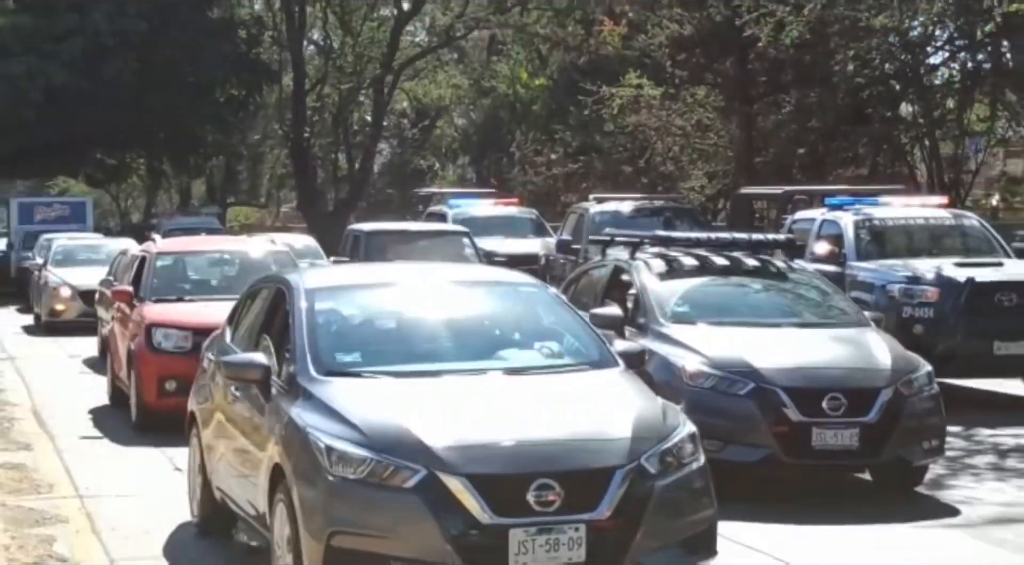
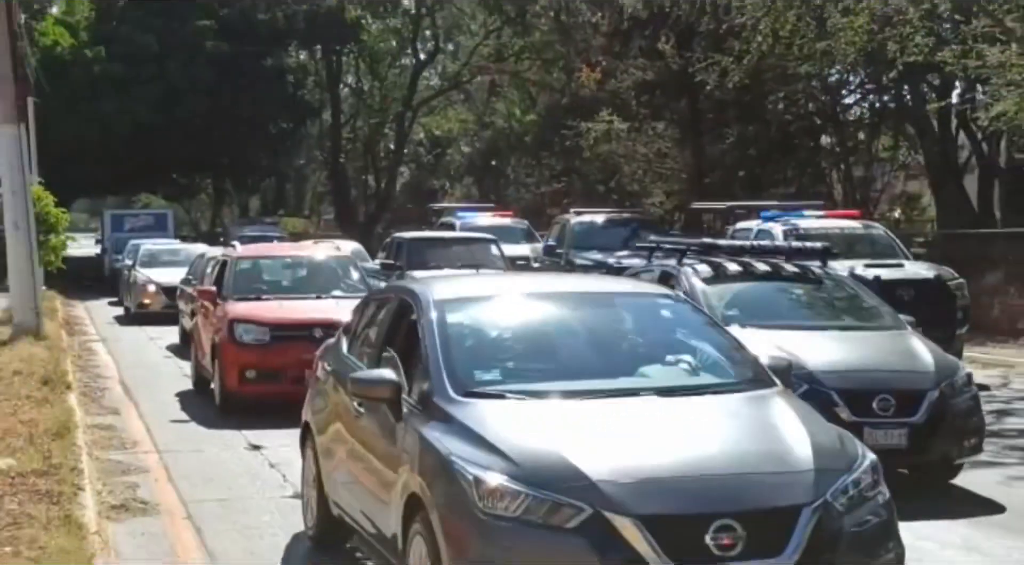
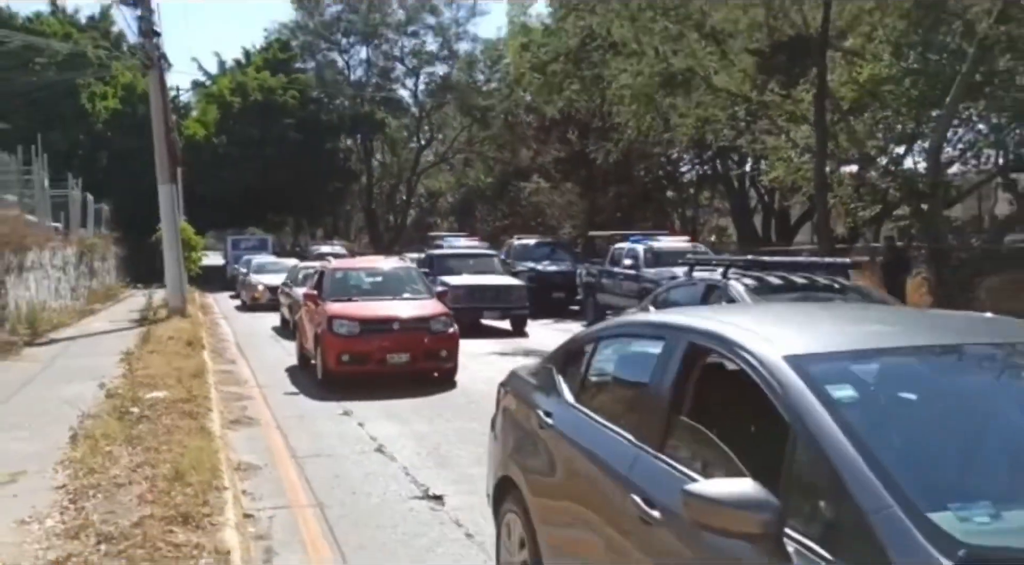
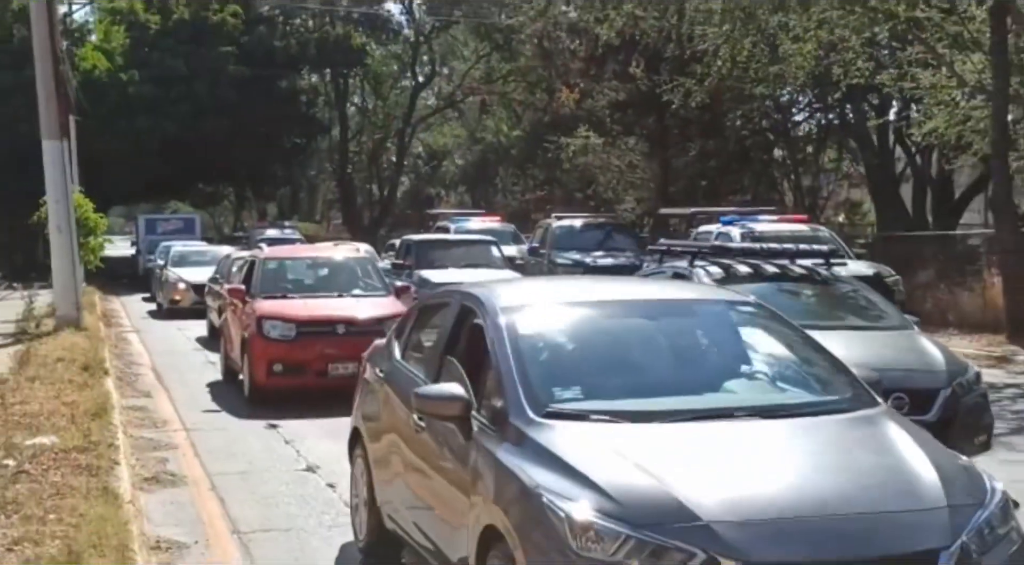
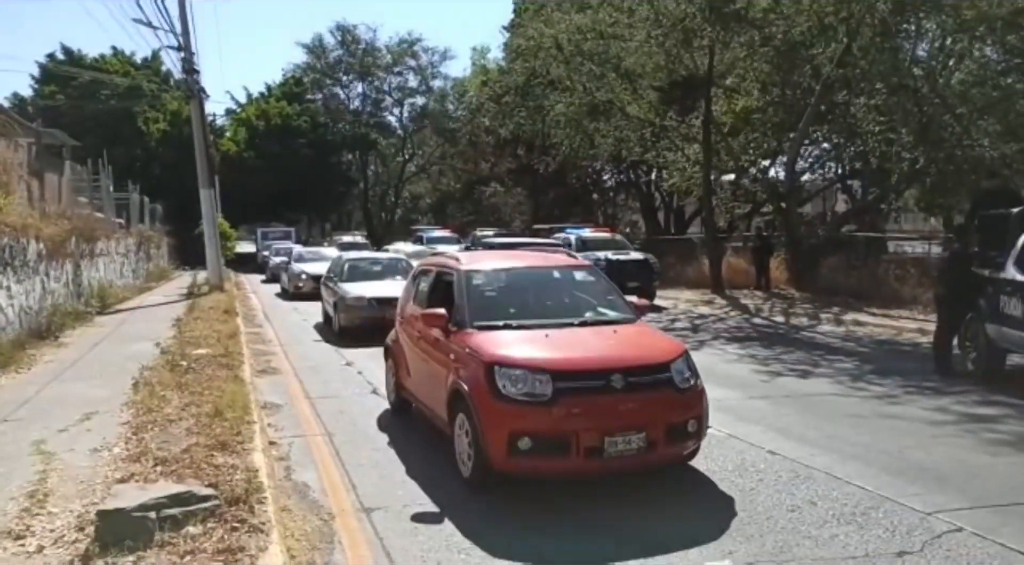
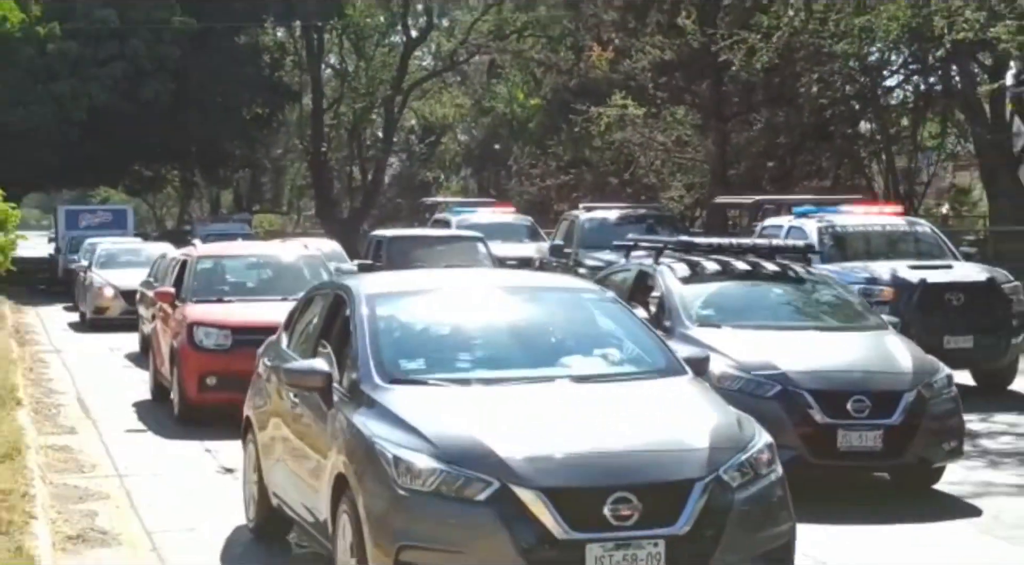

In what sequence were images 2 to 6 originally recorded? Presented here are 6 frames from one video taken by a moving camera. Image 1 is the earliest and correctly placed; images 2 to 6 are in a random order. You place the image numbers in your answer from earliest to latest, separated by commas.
6, 2, 4, 3, 5
